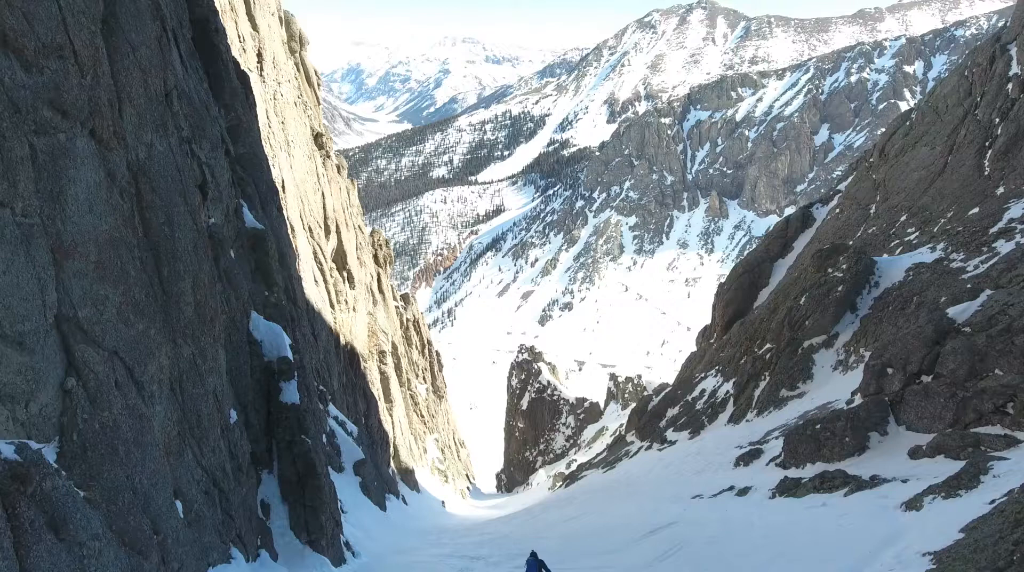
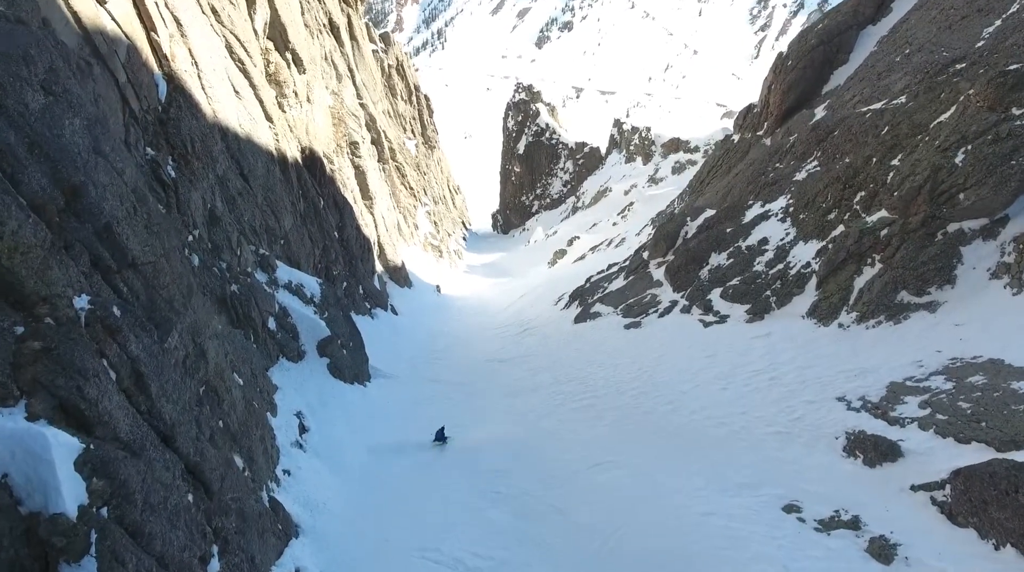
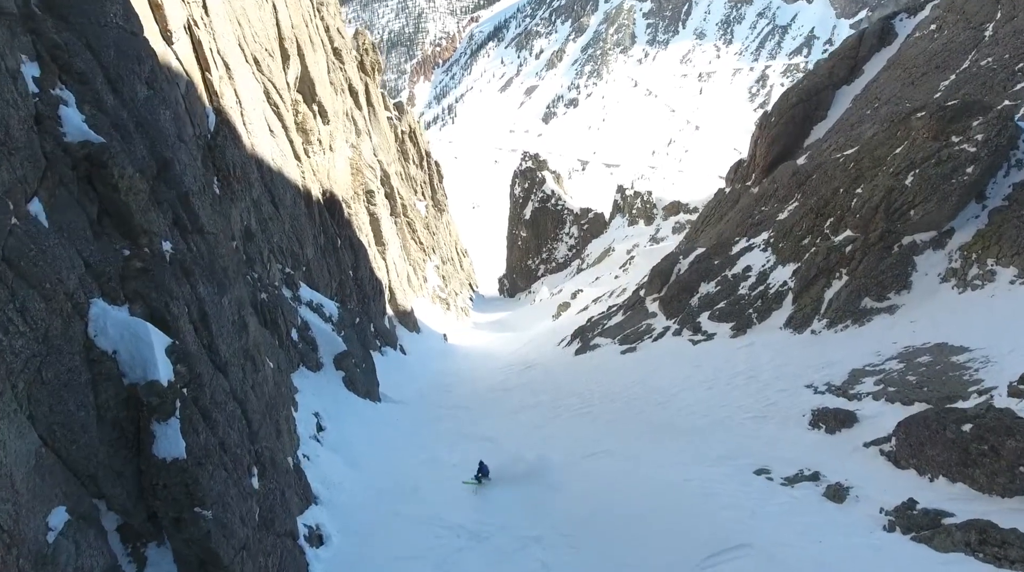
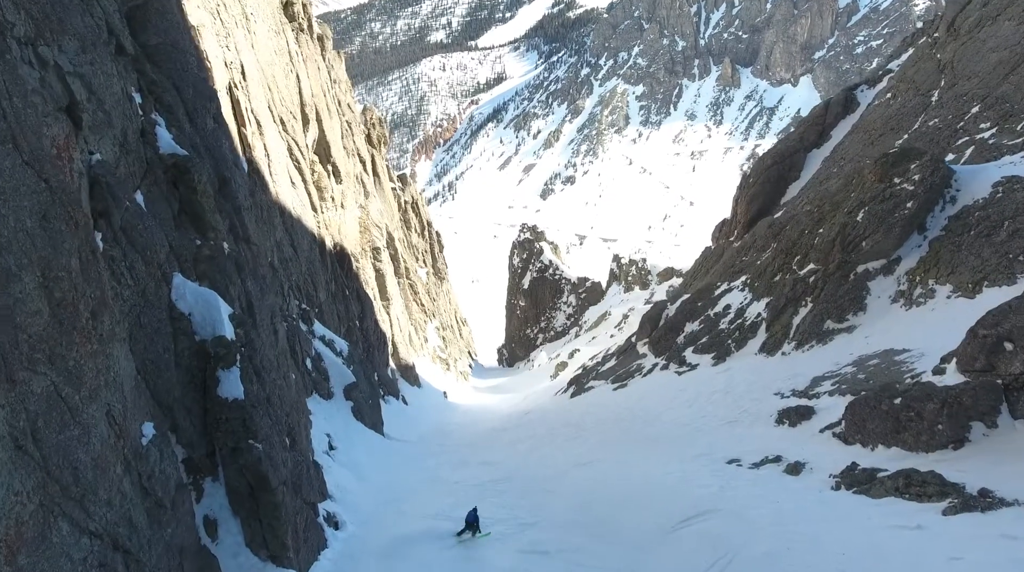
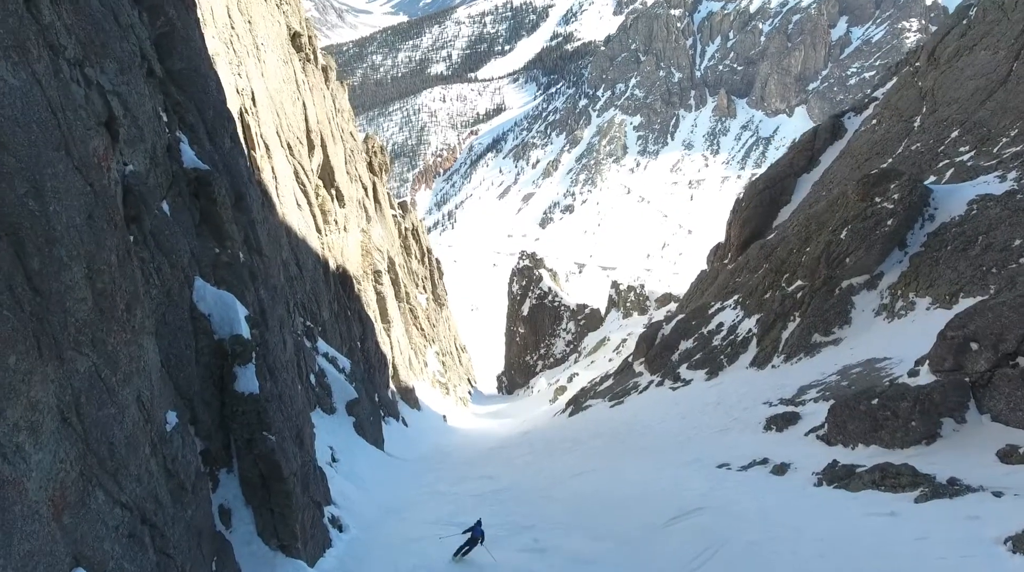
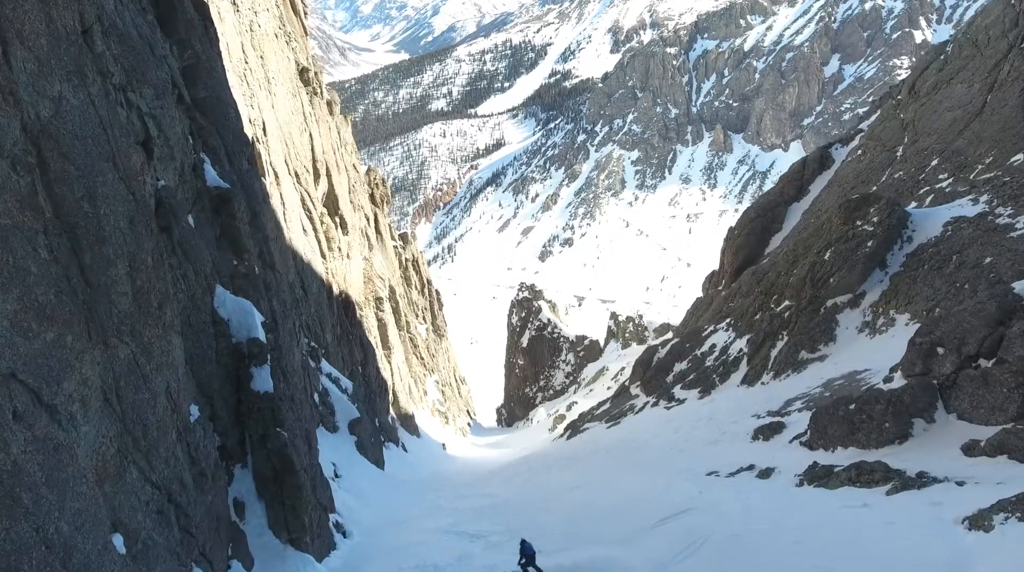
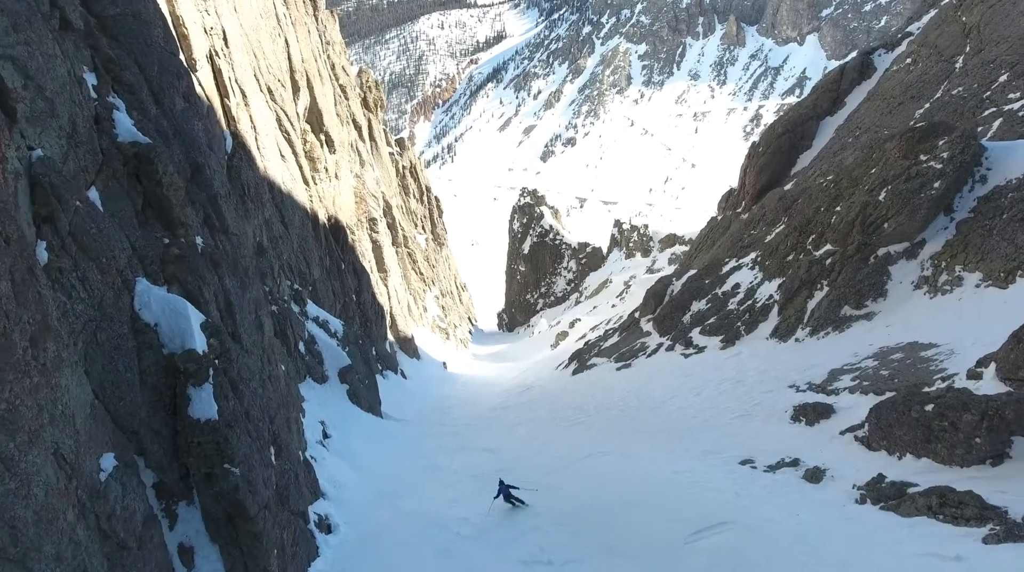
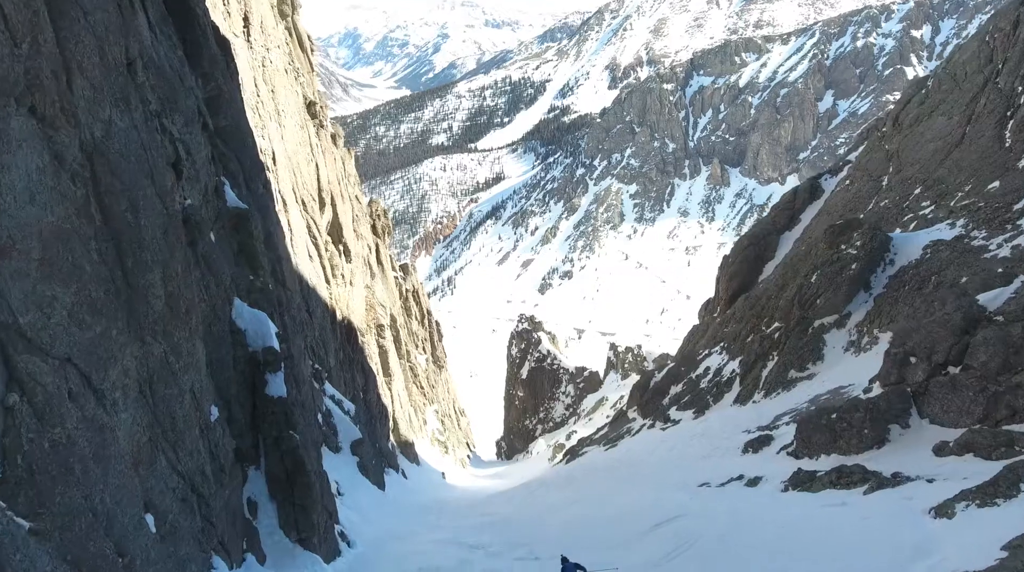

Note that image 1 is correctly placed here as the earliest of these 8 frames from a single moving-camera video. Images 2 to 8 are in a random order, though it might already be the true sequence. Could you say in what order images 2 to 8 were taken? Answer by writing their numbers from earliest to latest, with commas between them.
8, 6, 5, 4, 7, 3, 2
